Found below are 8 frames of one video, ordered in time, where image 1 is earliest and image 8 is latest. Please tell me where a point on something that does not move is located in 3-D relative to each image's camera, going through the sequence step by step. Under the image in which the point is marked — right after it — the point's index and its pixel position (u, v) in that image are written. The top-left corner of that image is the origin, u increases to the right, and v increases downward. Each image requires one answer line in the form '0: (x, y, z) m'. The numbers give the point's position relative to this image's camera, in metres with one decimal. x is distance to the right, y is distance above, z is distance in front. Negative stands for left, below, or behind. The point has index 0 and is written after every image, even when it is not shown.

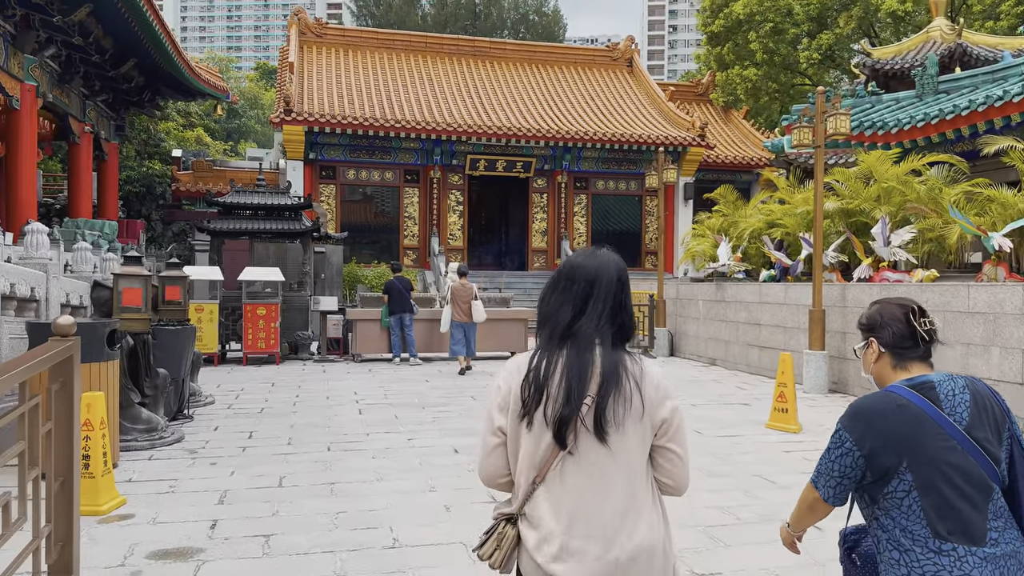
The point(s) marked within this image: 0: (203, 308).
0: (-4.0, -0.2, +9.9) m
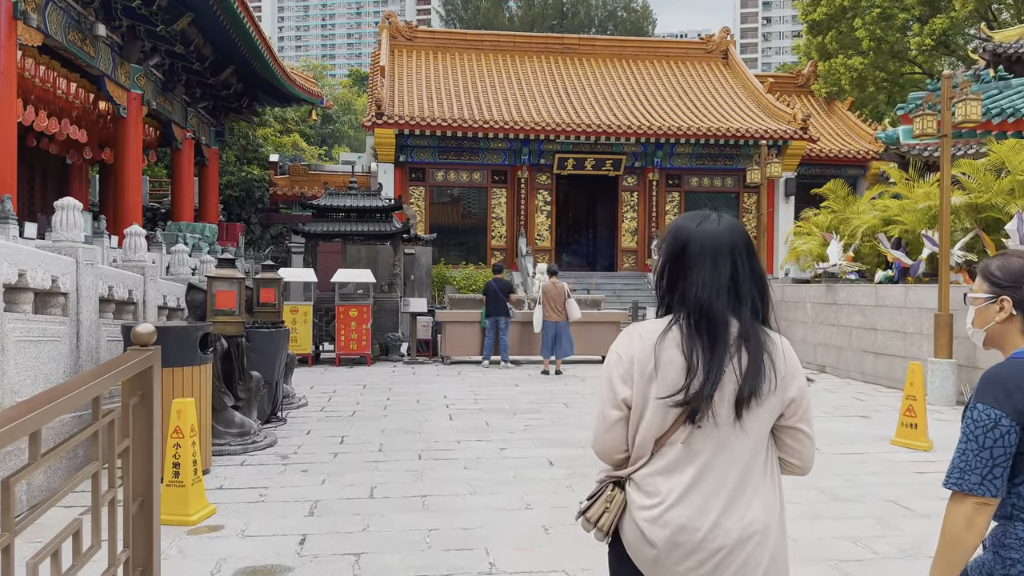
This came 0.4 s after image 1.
0: (-2.8, -0.3, +10.0) m
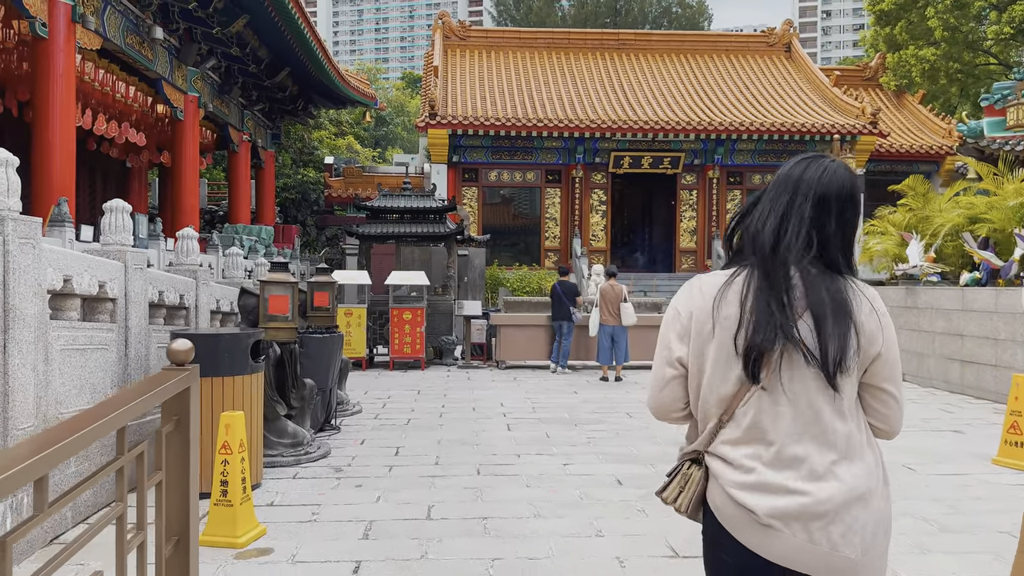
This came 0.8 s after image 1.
0: (-2.1, -0.3, +9.8) m
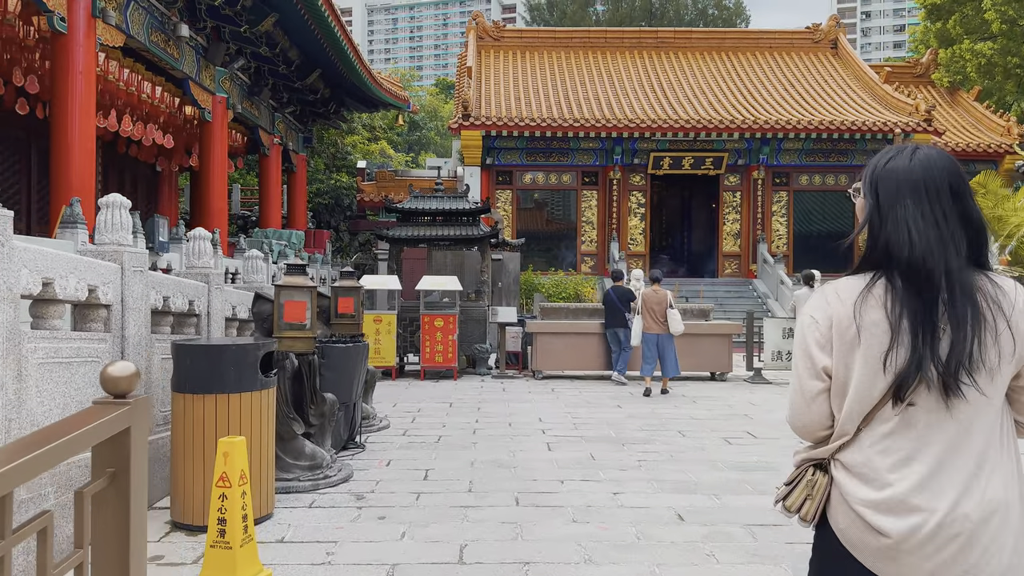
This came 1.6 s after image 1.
0: (-1.6, -0.4, +9.4) m
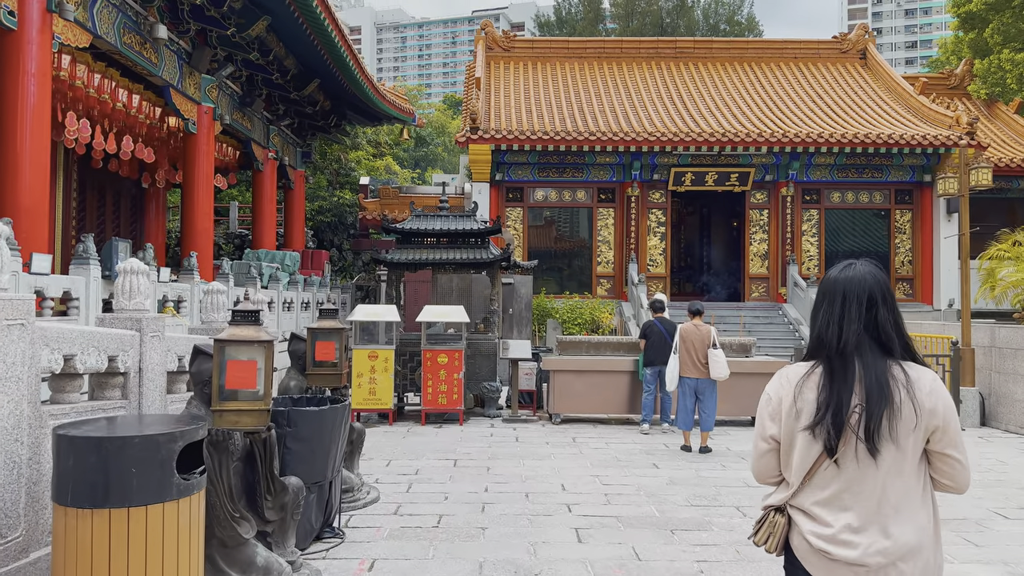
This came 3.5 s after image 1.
0: (-1.4, -0.7, +8.2) m
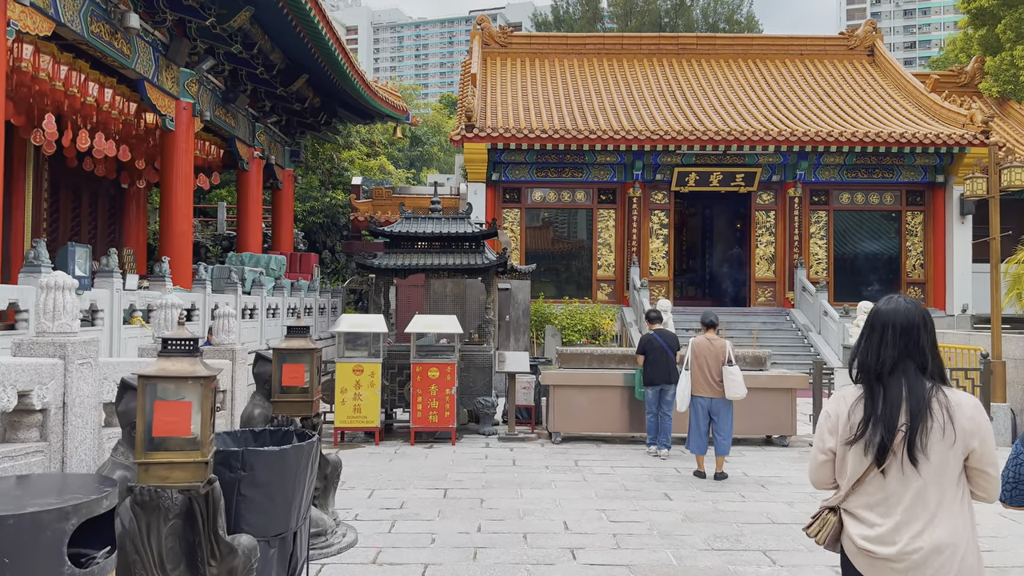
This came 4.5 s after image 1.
0: (-1.5, -0.8, +7.6) m
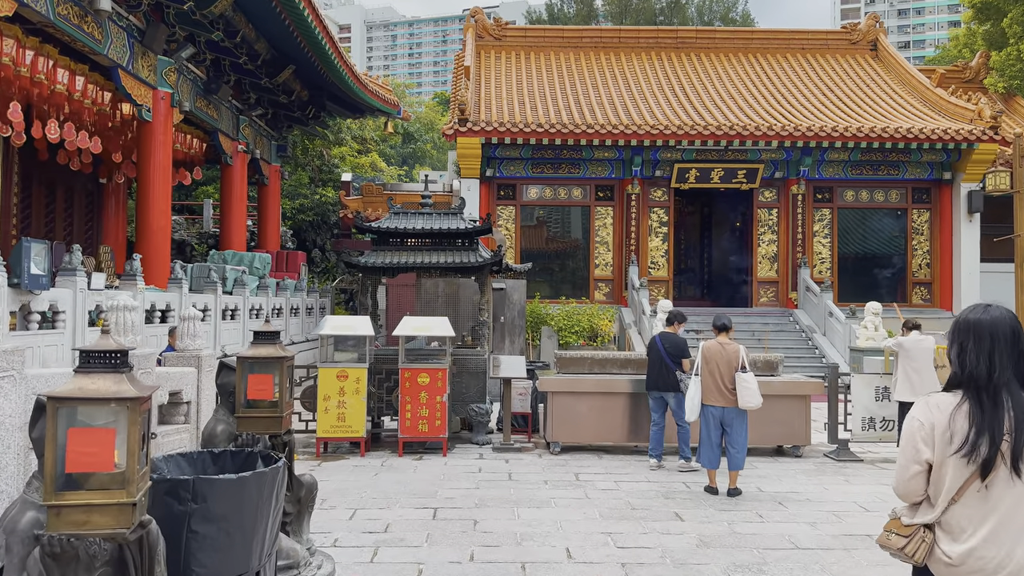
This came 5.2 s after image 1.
0: (-1.5, -0.8, +7.1) m
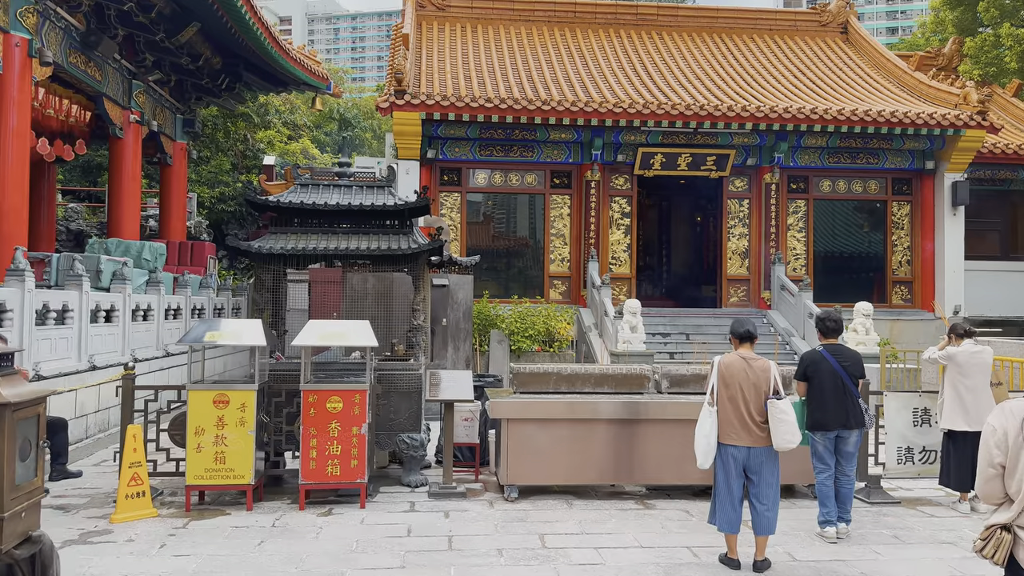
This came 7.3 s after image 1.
0: (-1.9, -0.7, +5.2) m
